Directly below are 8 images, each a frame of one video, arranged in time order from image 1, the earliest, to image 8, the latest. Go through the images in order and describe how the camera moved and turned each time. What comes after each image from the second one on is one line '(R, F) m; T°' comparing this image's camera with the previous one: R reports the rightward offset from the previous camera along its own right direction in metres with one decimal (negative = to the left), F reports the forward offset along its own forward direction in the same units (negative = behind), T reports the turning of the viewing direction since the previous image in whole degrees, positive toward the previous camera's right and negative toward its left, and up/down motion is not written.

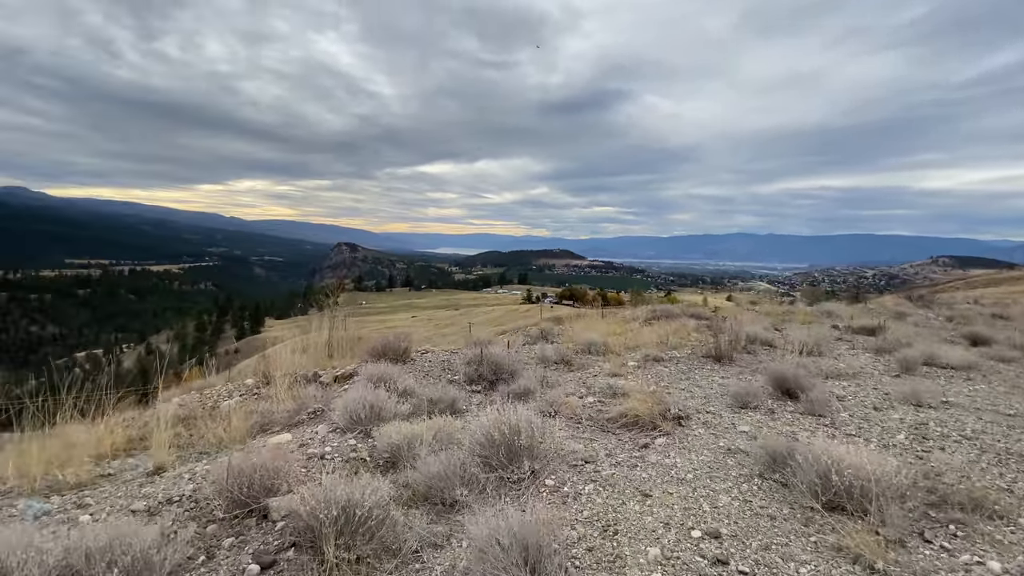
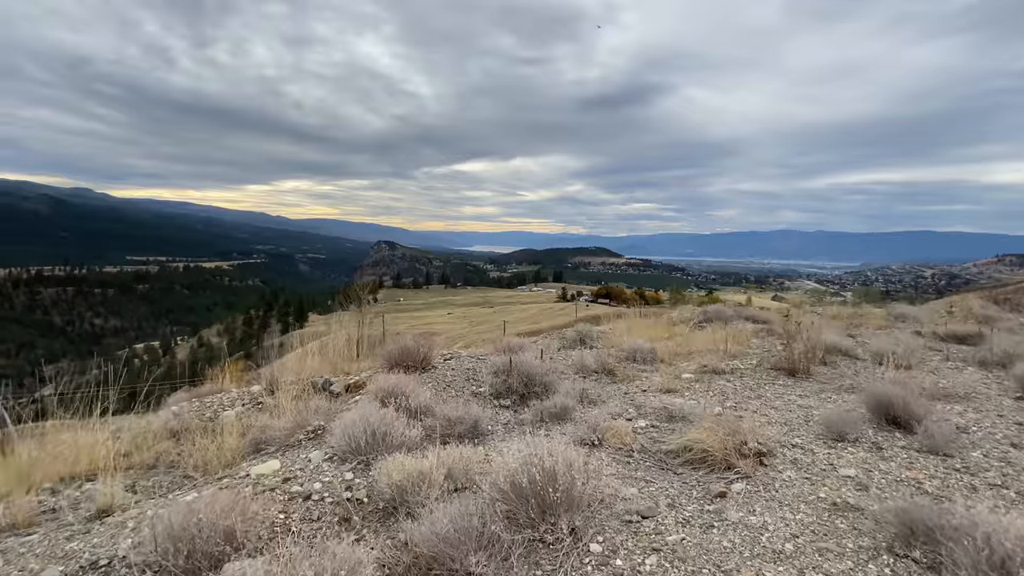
(0.0, +1.0) m; -4°
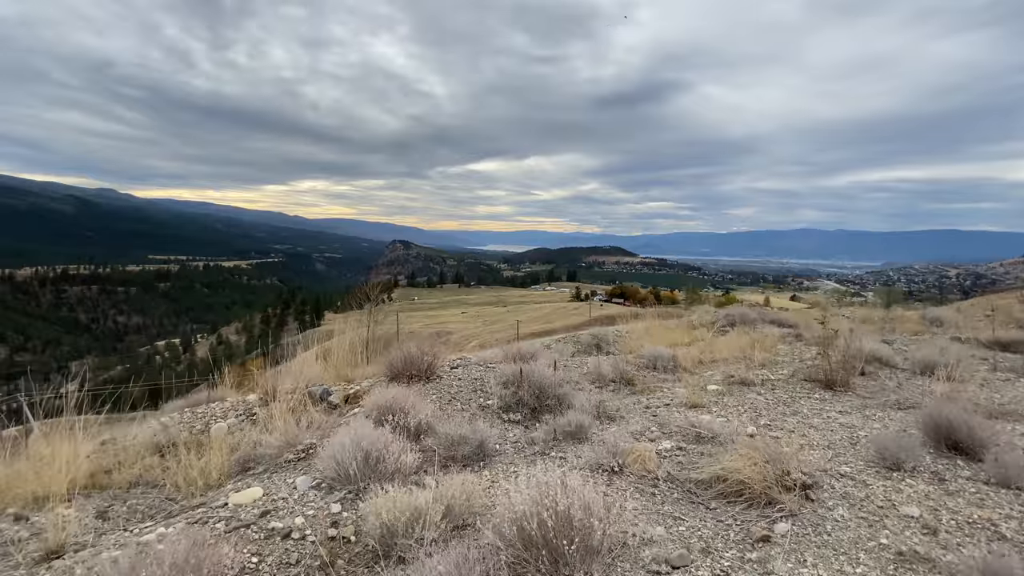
(0.0, +0.5) m; -2°
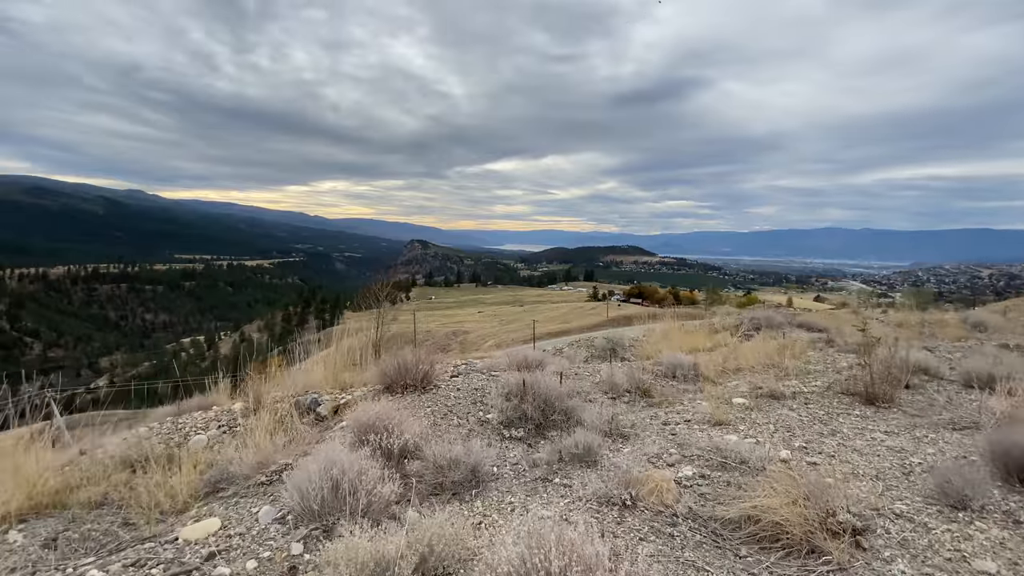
(+0.2, +0.5) m; -2°
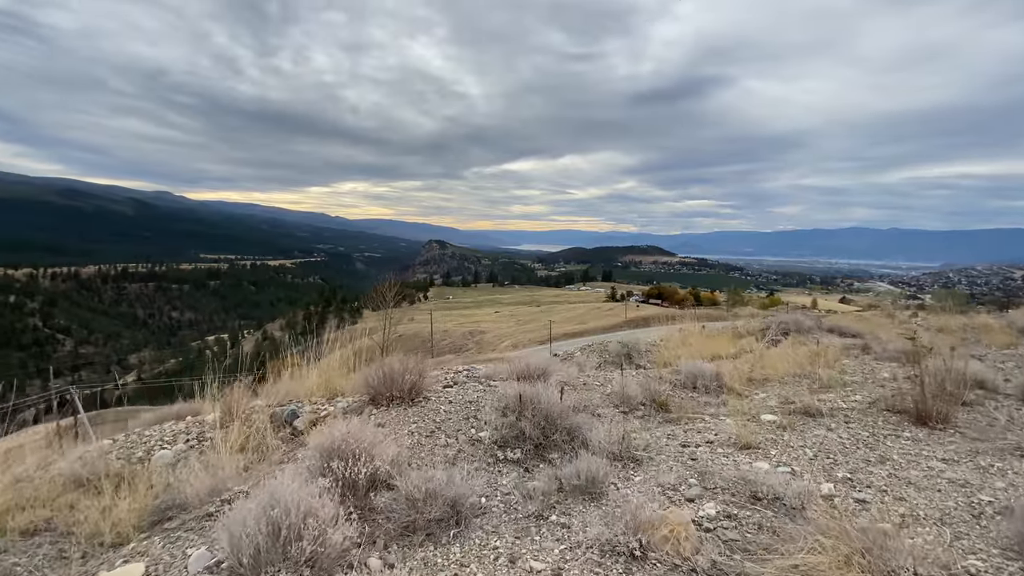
(+0.2, +0.6) m; -2°
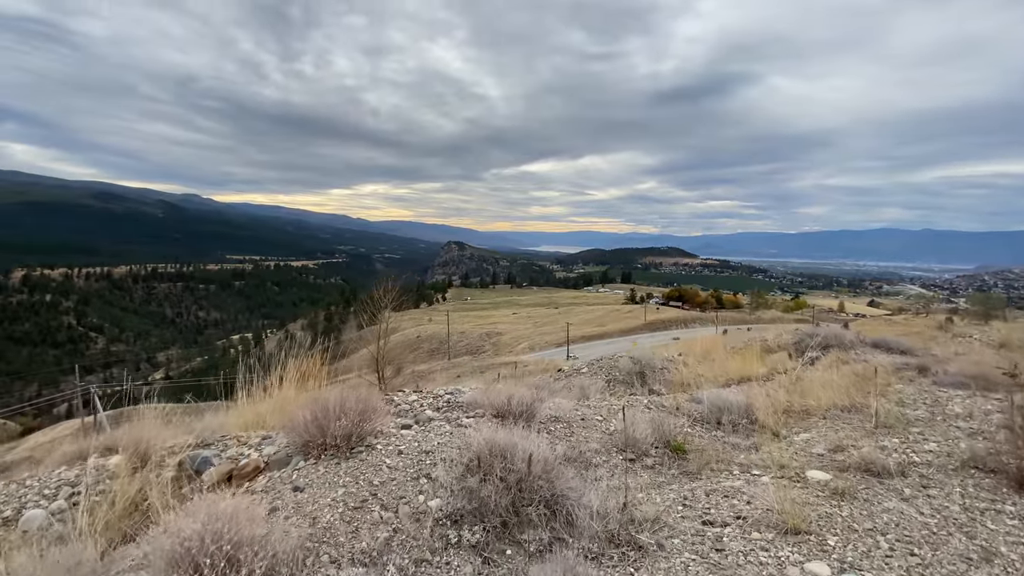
(+0.4, +1.2) m; -2°
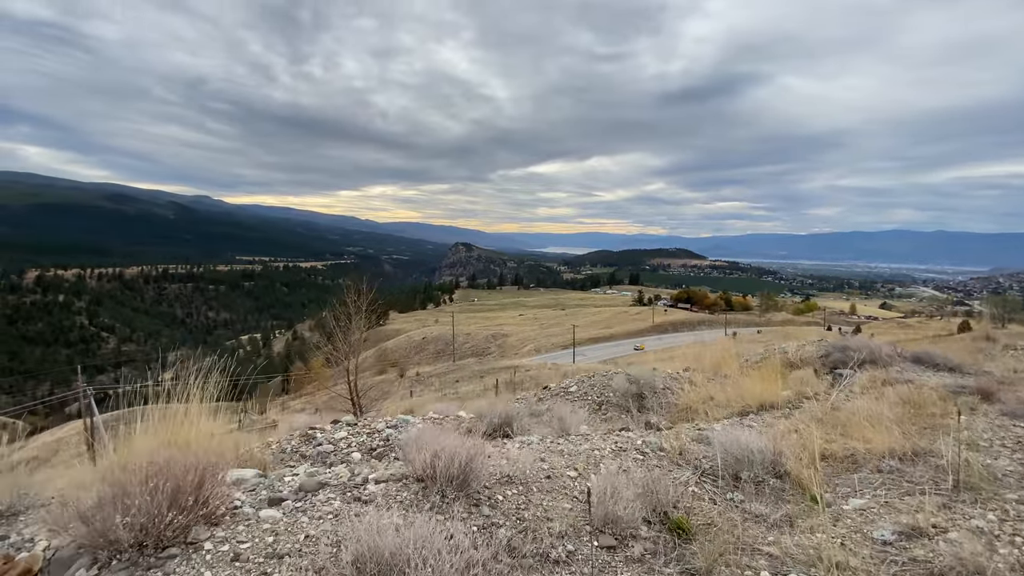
(+0.6, +1.4) m; -1°
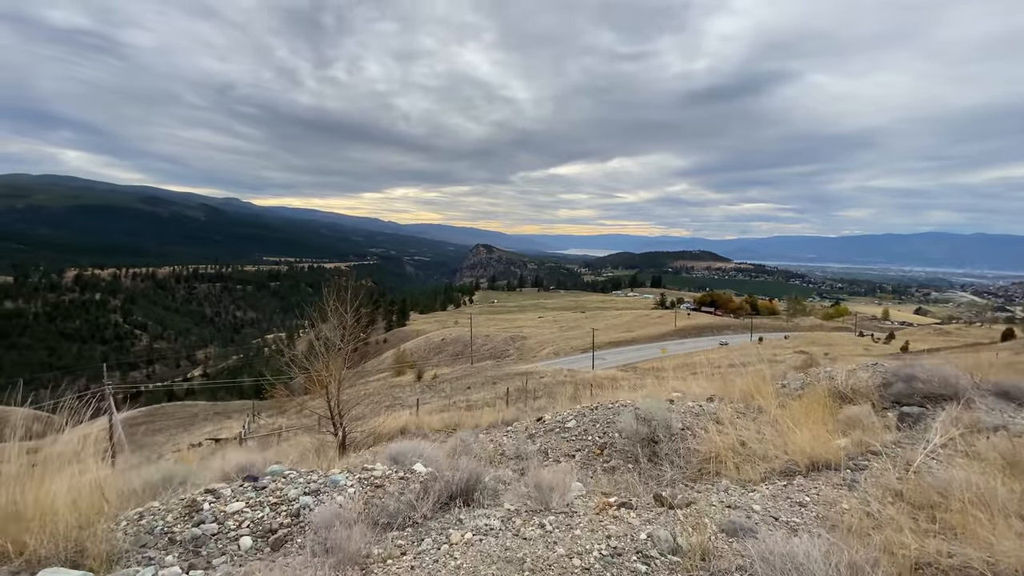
(+0.5, +1.4) m; -2°
